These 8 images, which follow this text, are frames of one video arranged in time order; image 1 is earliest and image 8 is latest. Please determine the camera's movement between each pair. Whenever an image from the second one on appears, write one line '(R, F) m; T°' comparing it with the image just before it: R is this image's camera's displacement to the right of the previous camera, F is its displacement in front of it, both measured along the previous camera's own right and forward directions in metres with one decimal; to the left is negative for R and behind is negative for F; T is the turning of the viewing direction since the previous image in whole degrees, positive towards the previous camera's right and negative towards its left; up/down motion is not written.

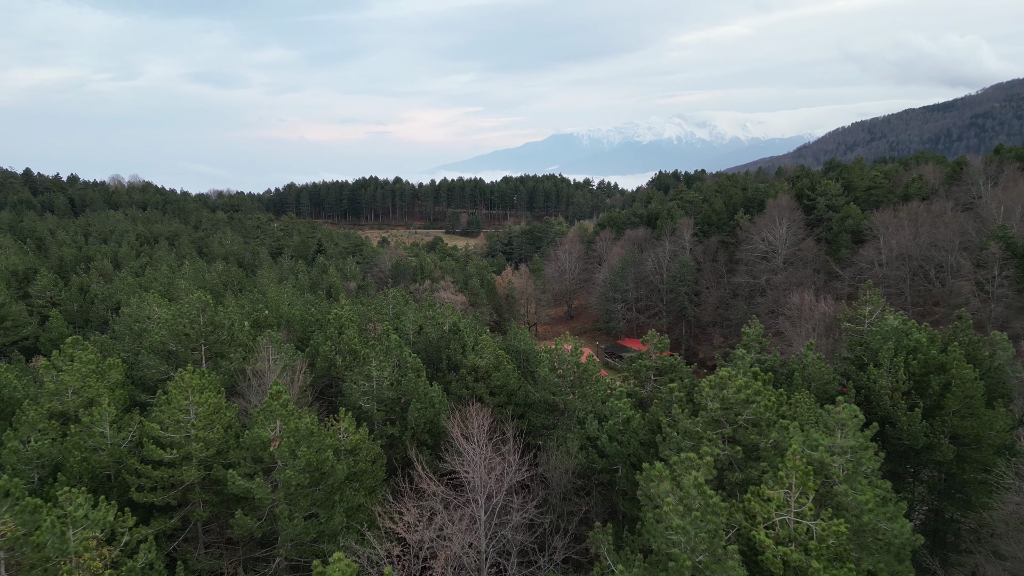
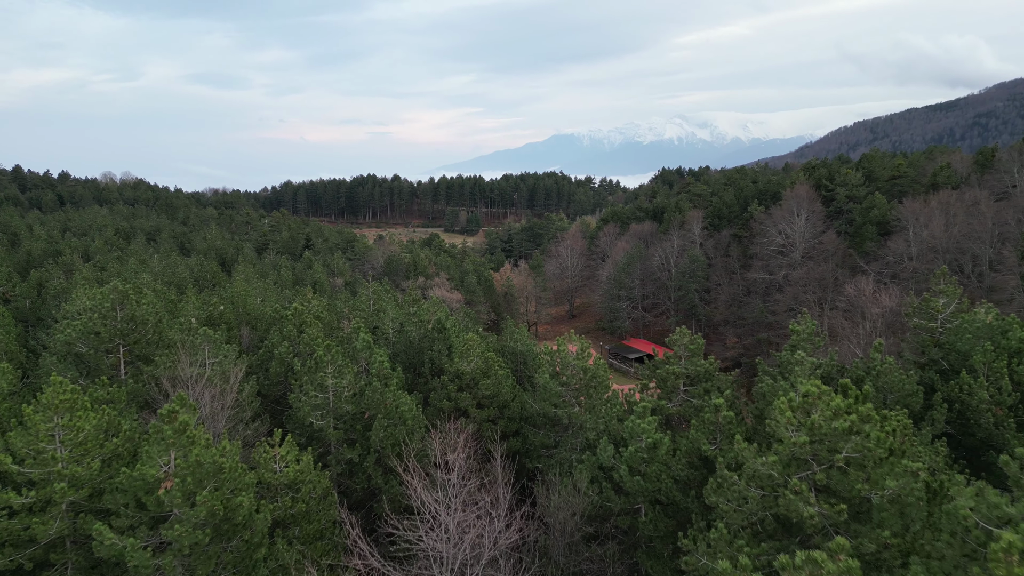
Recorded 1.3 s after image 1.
(+0.2, +3.6) m; 0°
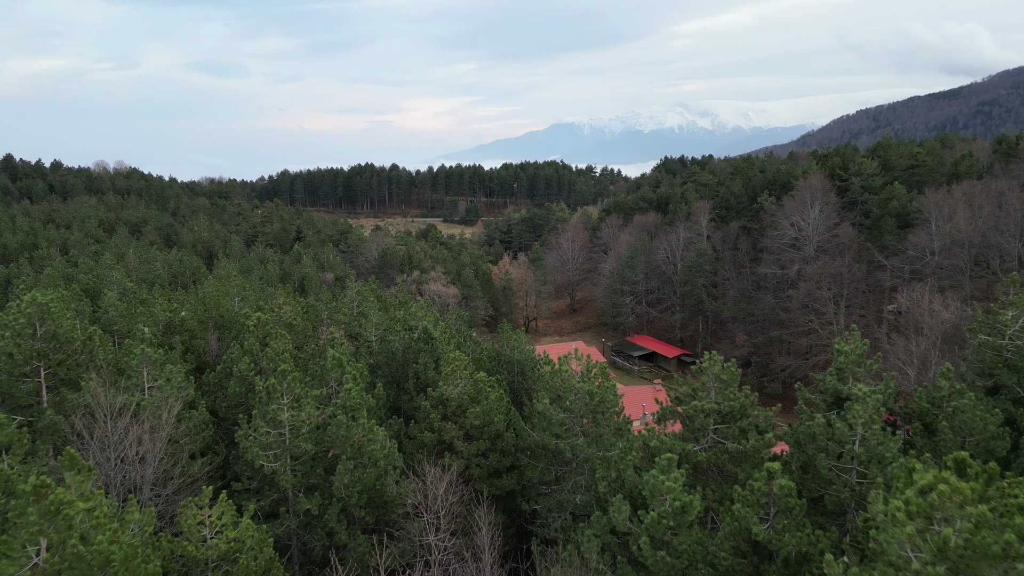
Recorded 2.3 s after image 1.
(+0.1, +2.4) m; 0°
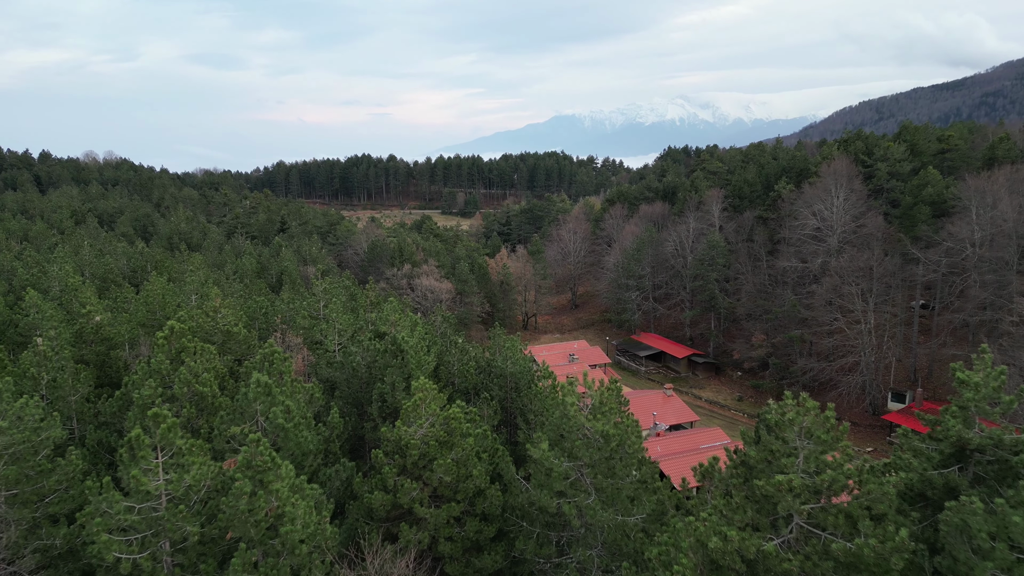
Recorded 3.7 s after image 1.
(+0.2, +3.8) m; 0°
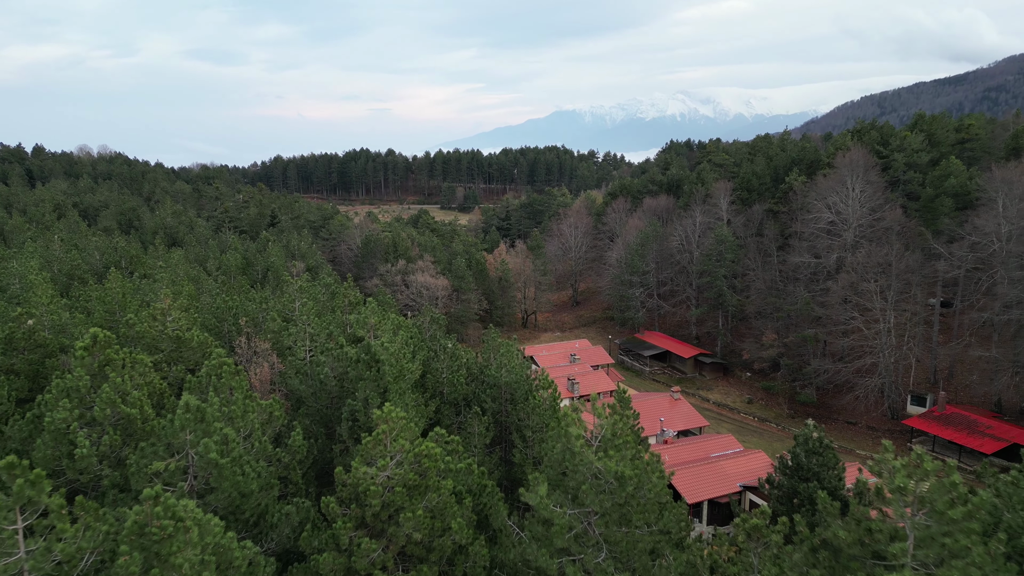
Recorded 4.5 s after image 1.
(+0.1, +2.1) m; 0°
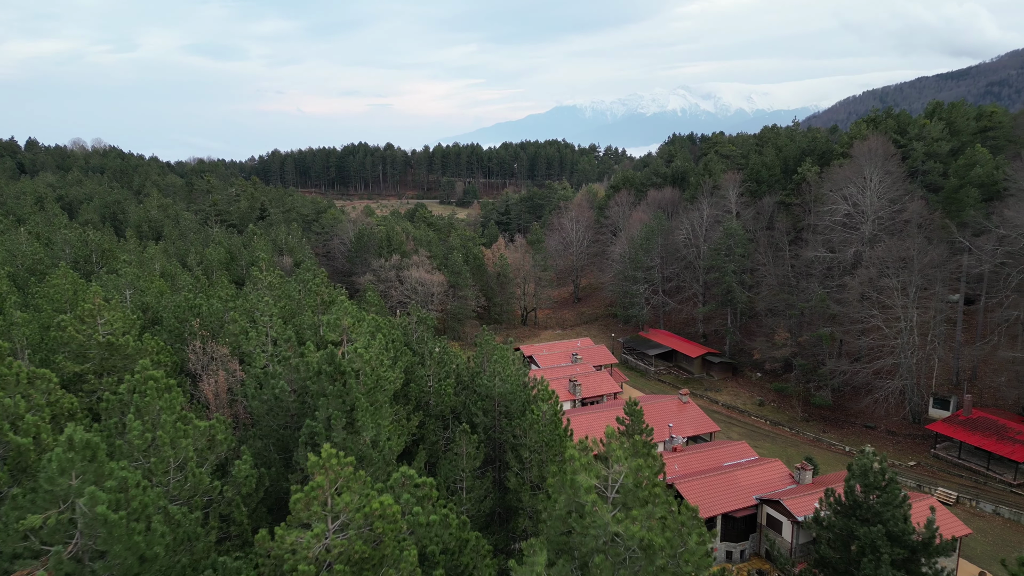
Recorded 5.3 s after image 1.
(+0.1, +2.1) m; 0°
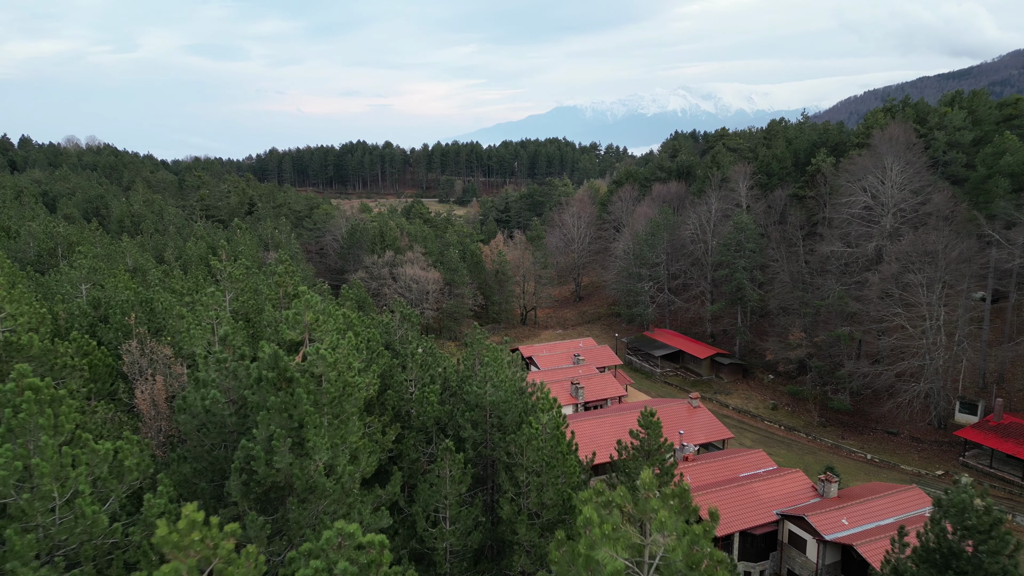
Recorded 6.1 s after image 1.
(+0.1, +2.2) m; 0°
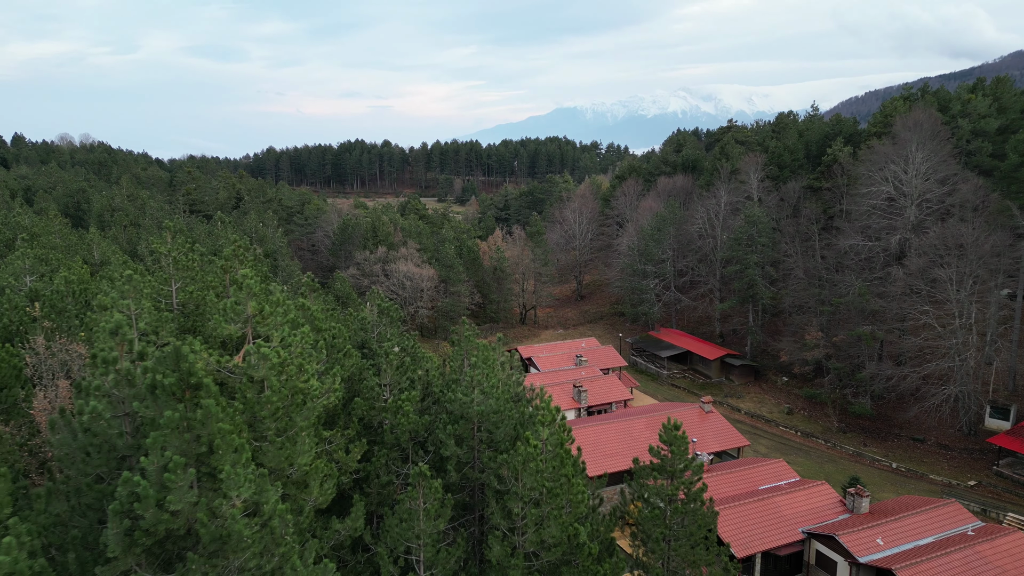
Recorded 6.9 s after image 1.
(+0.1, +2.3) m; 0°
